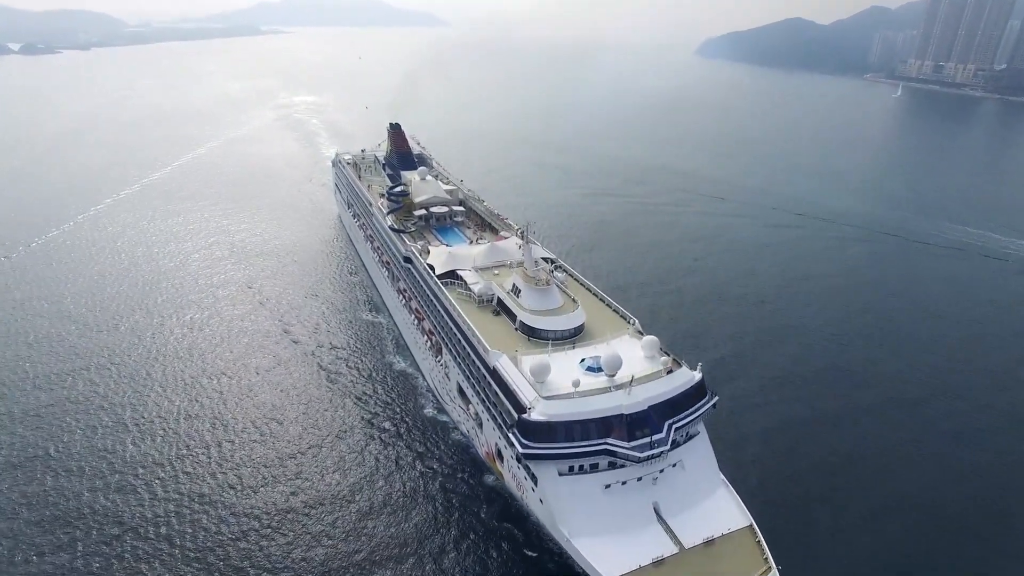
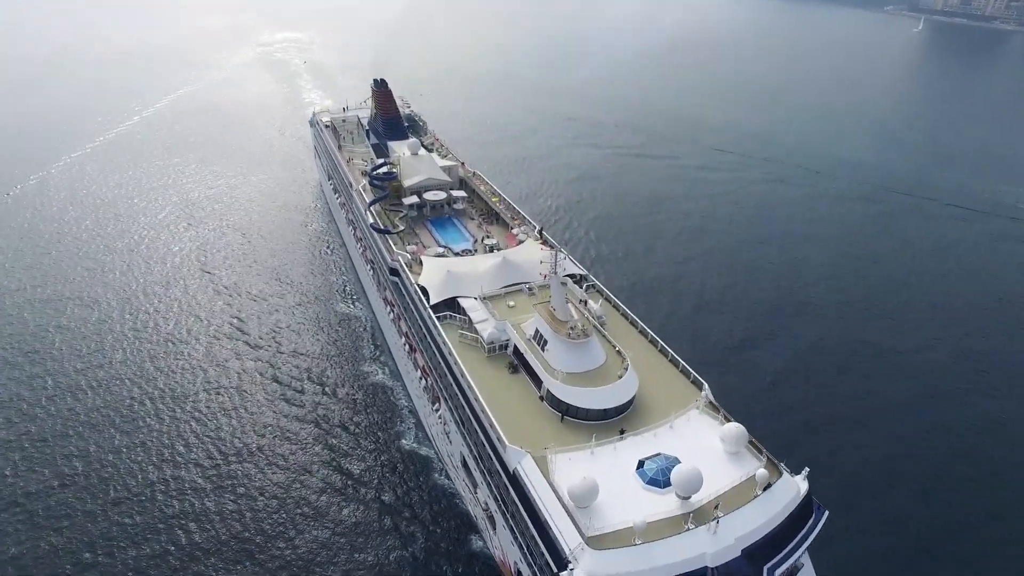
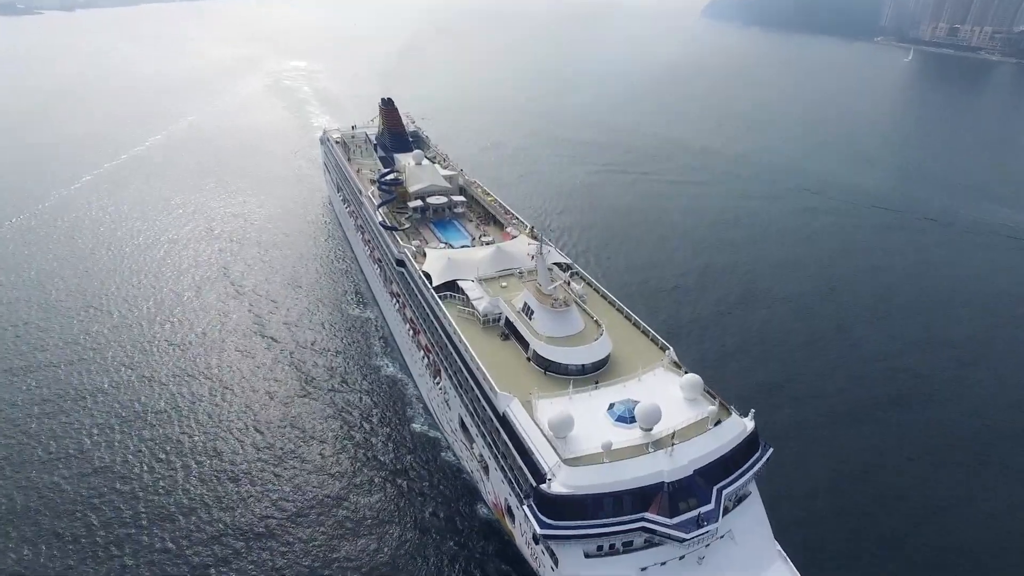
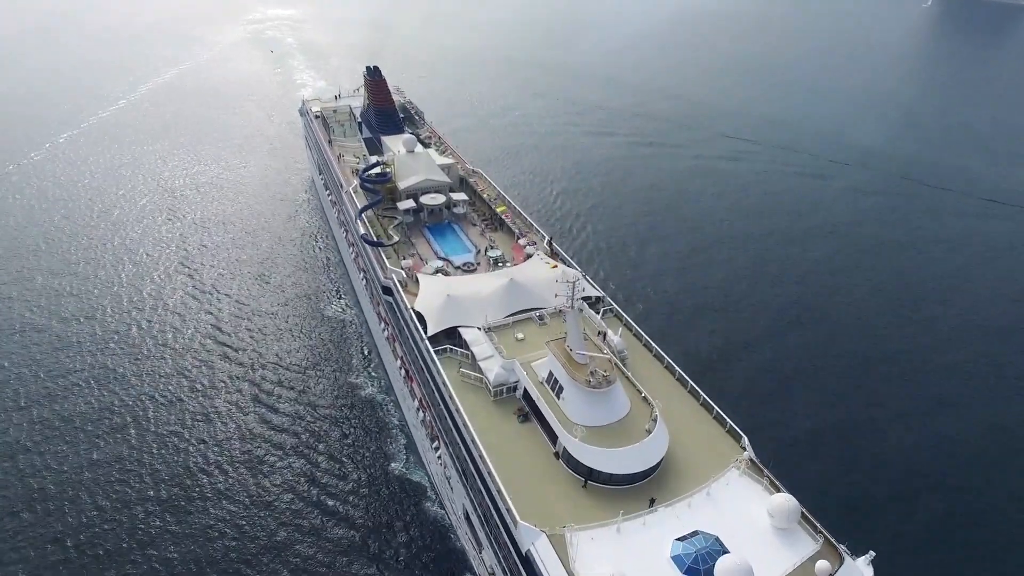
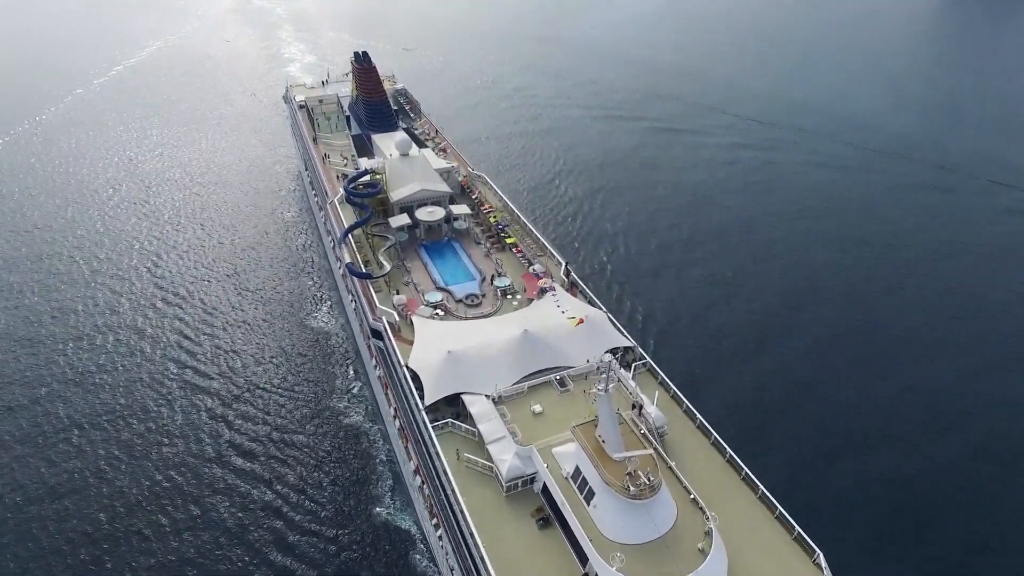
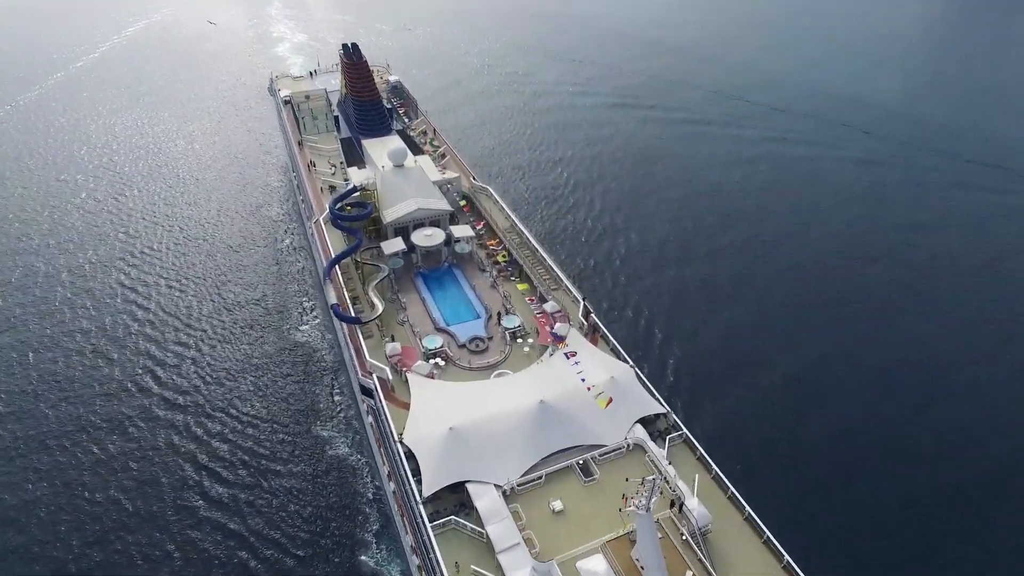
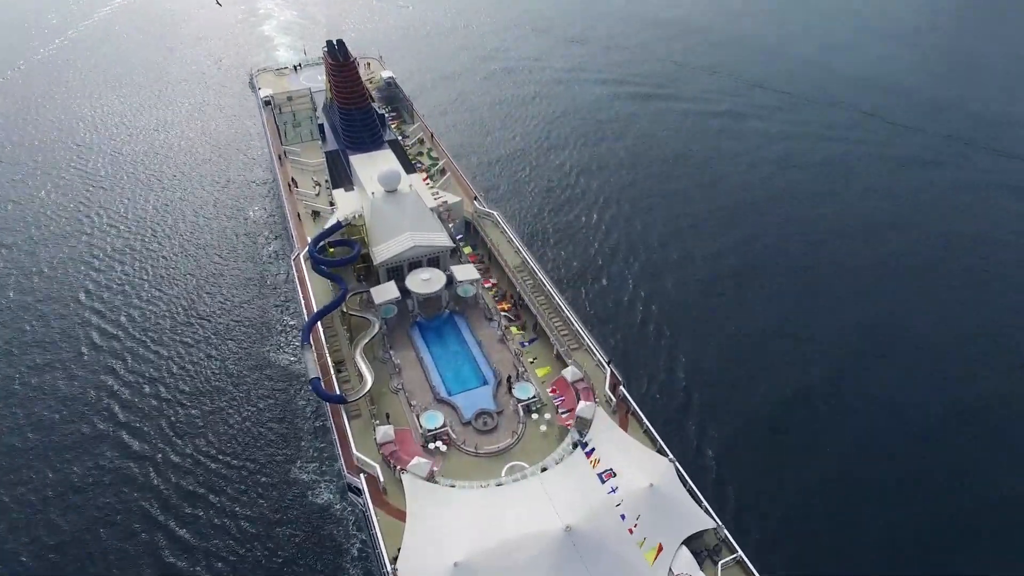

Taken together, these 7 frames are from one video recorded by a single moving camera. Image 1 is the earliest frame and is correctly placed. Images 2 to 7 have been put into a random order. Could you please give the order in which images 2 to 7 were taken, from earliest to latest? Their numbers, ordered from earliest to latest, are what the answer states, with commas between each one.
3, 2, 4, 5, 6, 7
